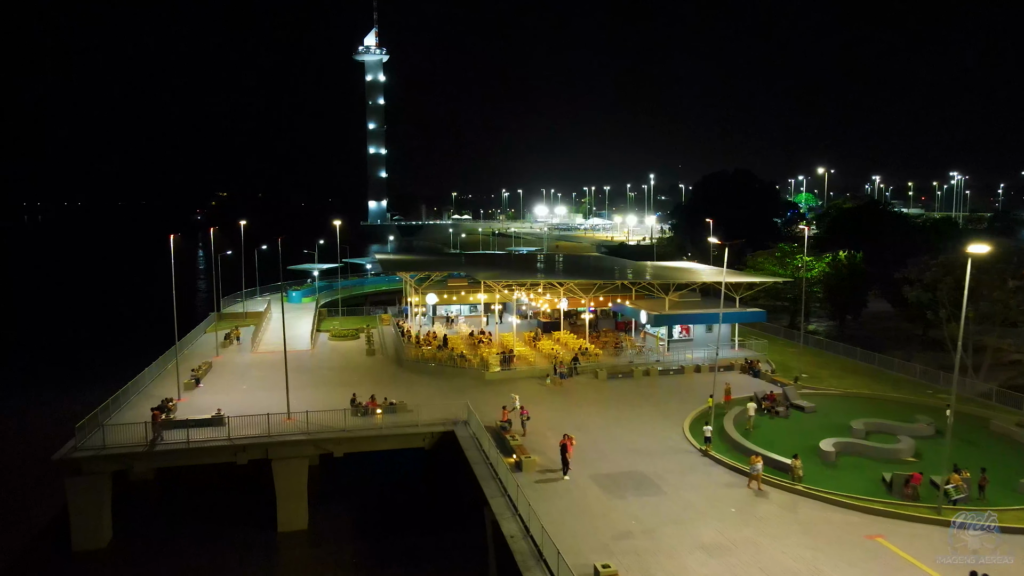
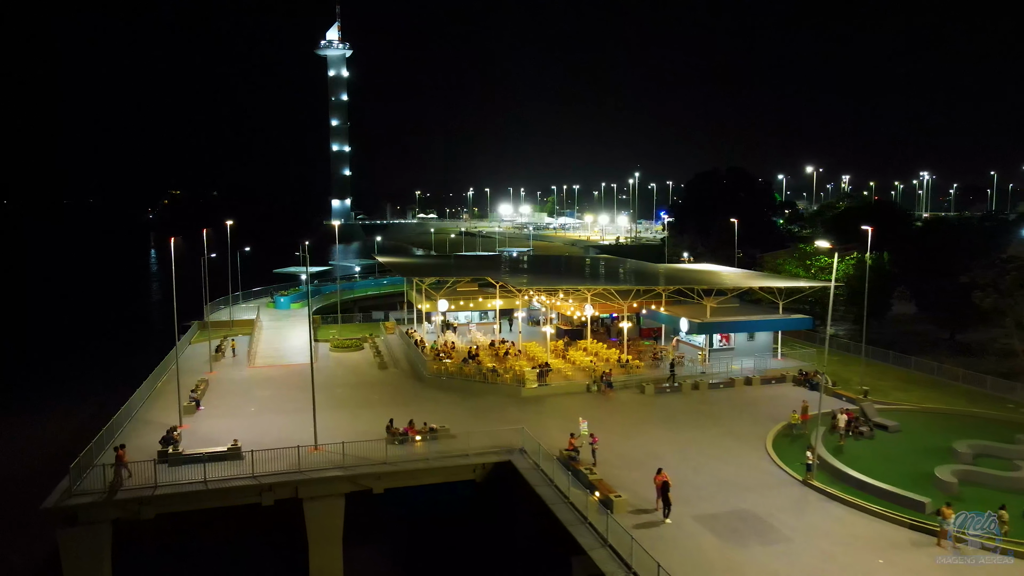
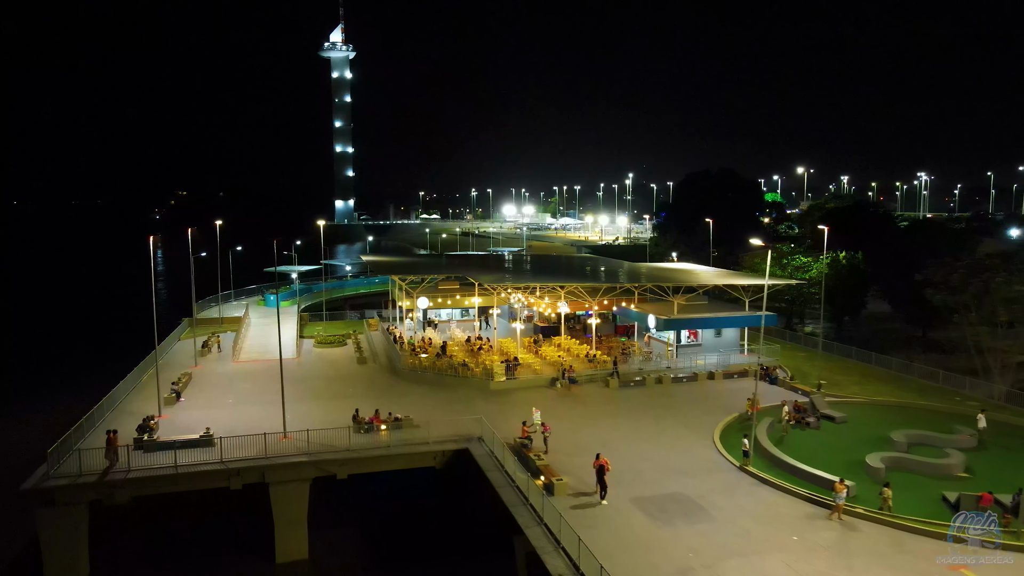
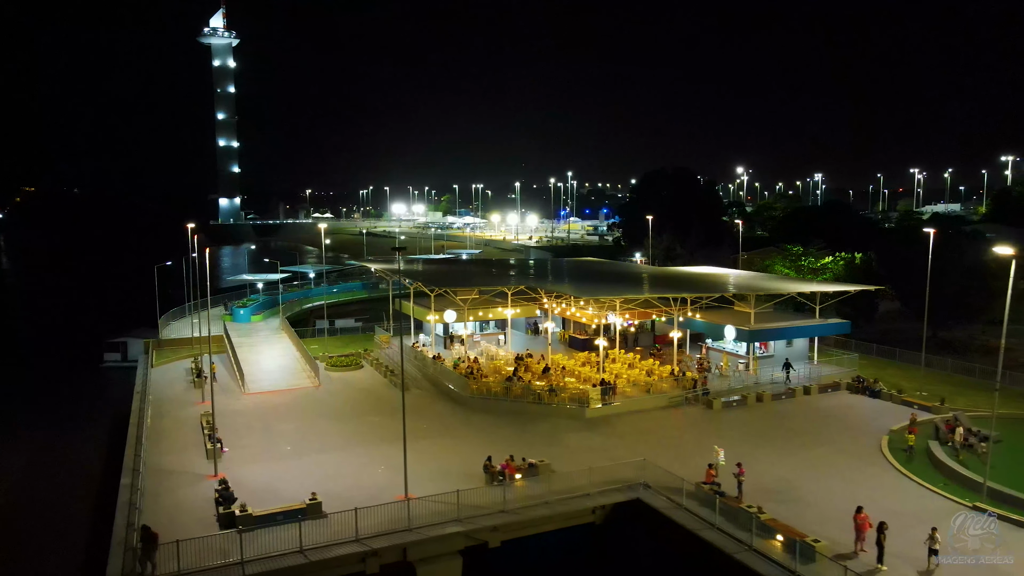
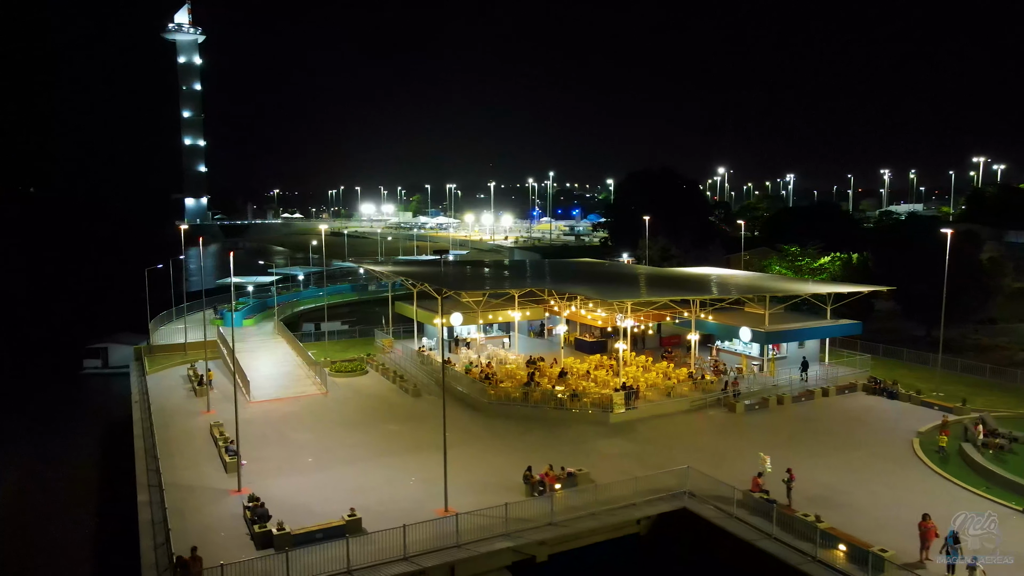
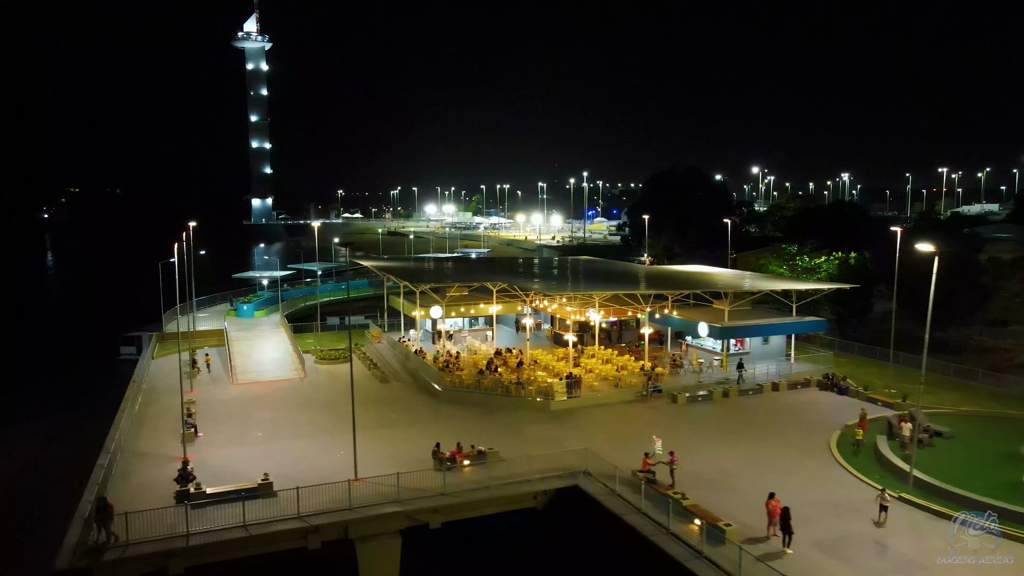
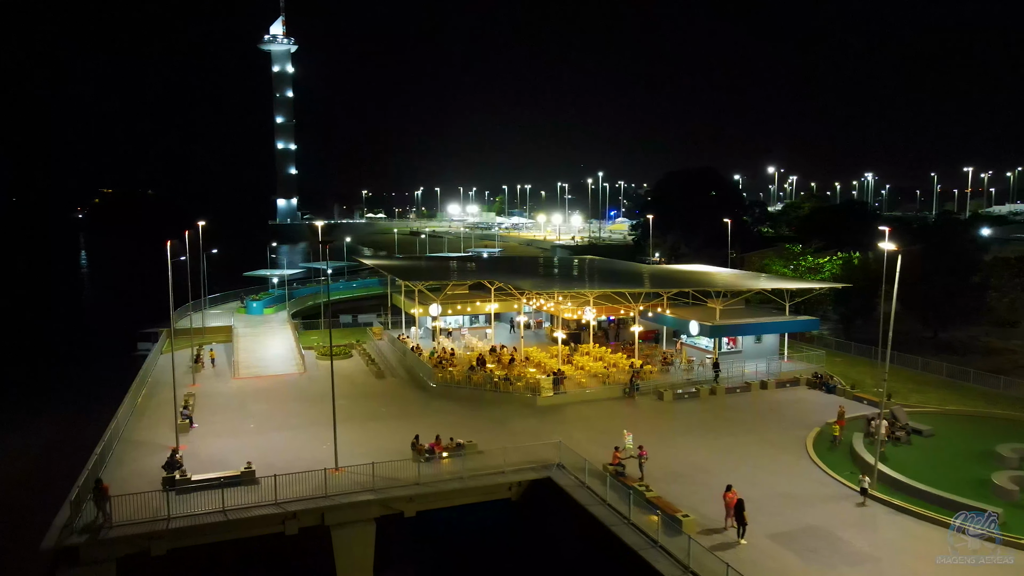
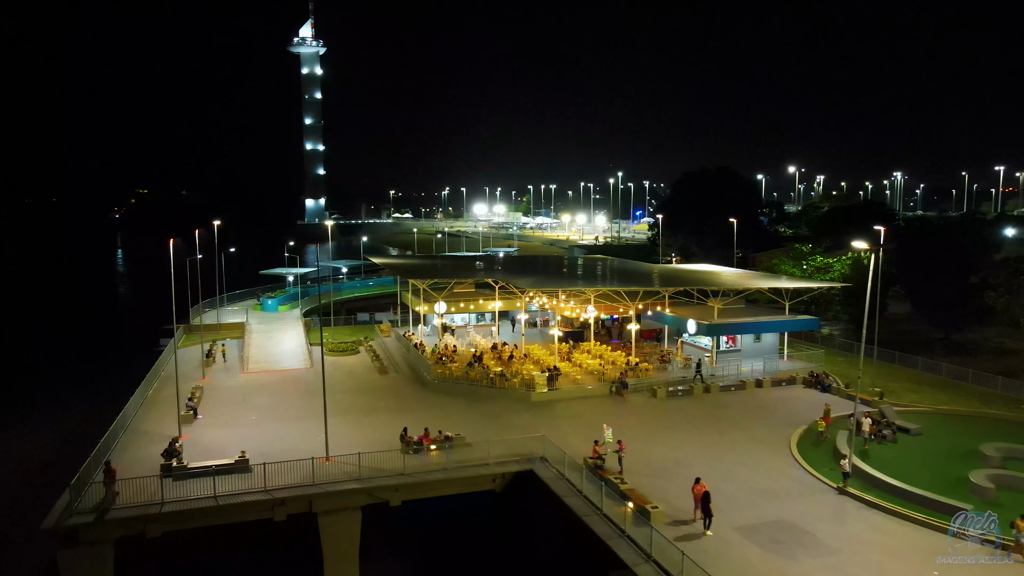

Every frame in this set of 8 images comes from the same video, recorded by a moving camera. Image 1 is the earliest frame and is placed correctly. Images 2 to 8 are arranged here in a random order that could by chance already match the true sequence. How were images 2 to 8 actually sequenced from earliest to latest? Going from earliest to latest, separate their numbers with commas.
3, 2, 8, 7, 6, 4, 5
